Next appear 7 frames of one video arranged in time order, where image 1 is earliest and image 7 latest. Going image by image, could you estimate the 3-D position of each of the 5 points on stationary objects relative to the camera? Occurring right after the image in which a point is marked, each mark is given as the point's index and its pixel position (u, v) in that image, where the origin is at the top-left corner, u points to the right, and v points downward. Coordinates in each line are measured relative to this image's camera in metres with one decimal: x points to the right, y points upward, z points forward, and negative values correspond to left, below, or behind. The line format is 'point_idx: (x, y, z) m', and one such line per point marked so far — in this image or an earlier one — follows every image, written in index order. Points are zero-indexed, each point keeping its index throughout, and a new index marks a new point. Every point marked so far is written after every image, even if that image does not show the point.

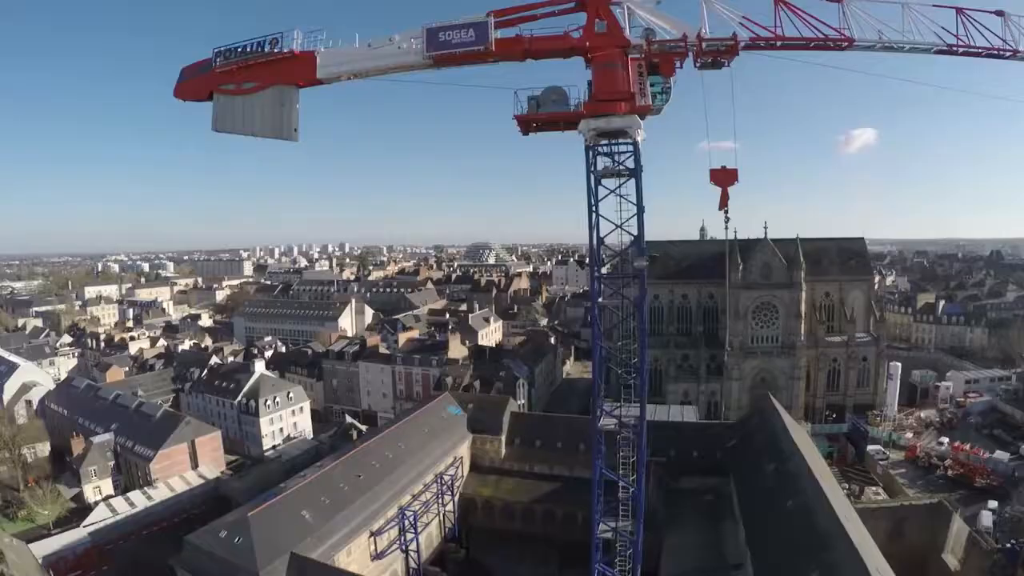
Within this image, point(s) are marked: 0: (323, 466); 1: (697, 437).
0: (-6.1, -5.8, +18.1) m
1: (+6.8, -5.6, +20.0) m
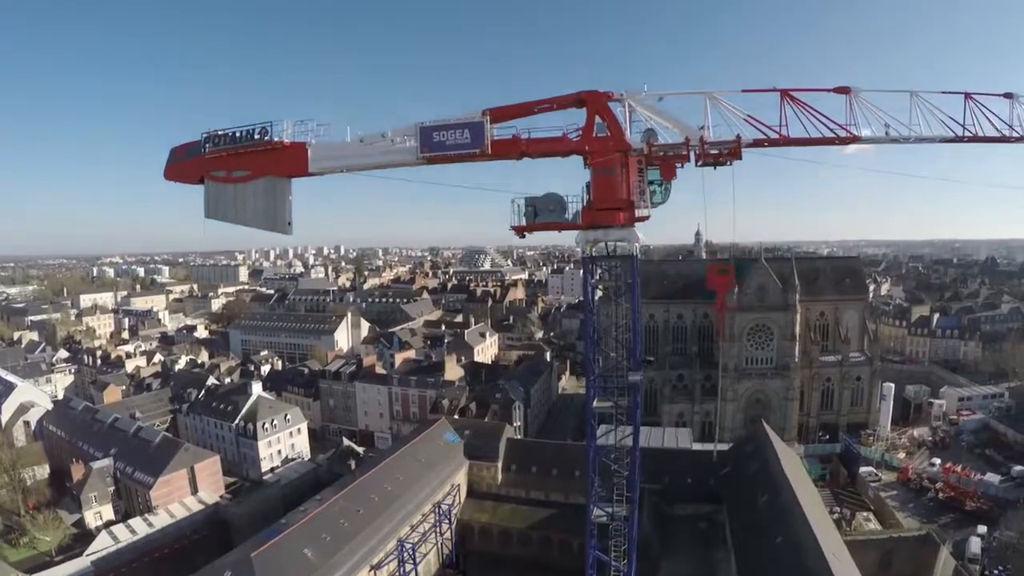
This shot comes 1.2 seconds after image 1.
0: (-6.2, -7.0, +18.2) m
1: (+6.7, -6.6, +20.1) m
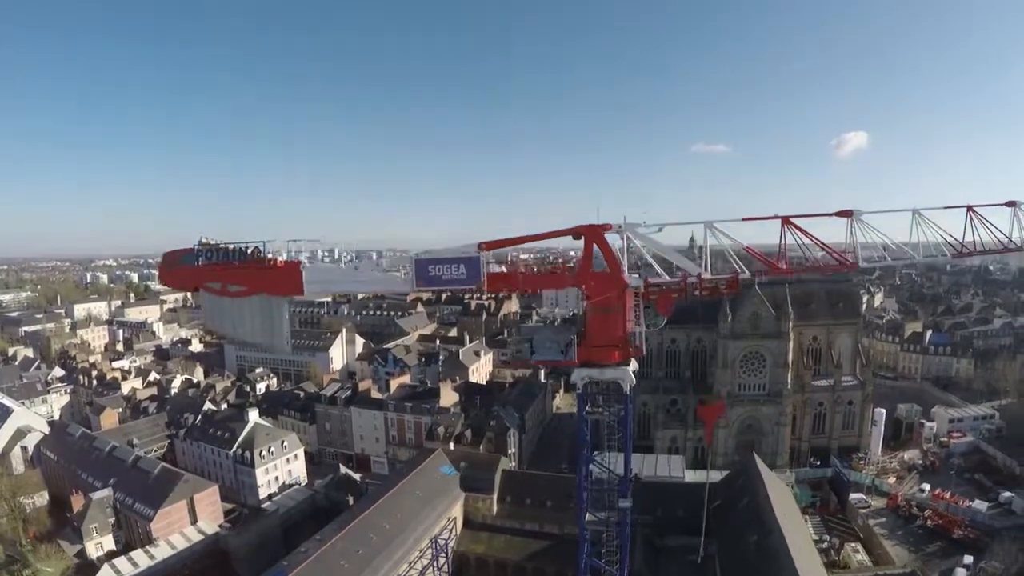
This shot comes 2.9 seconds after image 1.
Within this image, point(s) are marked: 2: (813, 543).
0: (-6.4, -8.6, +18.4) m
1: (+6.5, -7.9, +20.4) m
2: (+9.2, -7.9, +16.5) m
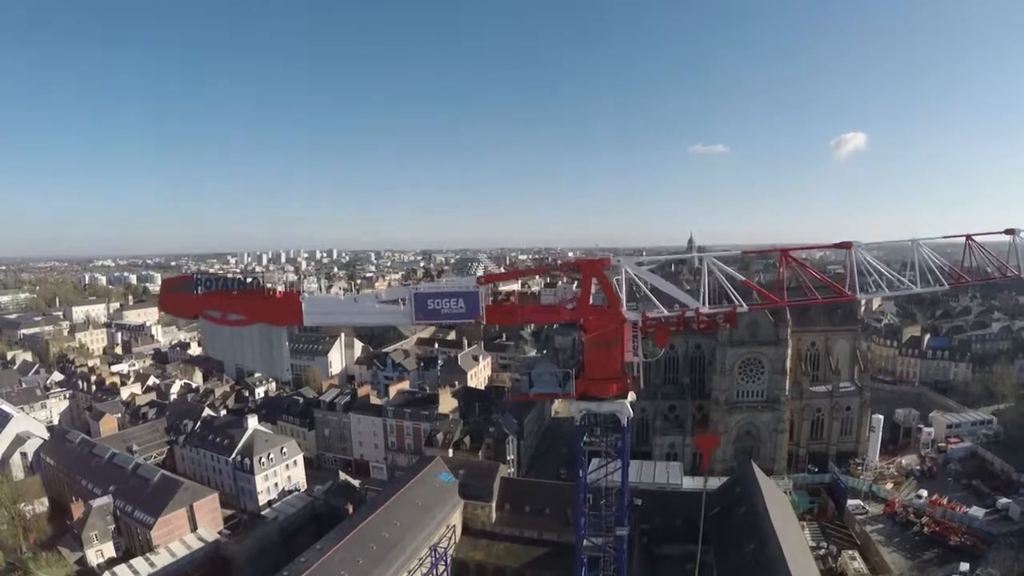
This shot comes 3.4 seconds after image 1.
0: (-6.5, -9.0, +18.5) m
1: (+6.4, -8.2, +20.5) m
2: (+9.2, -8.2, +16.6) m
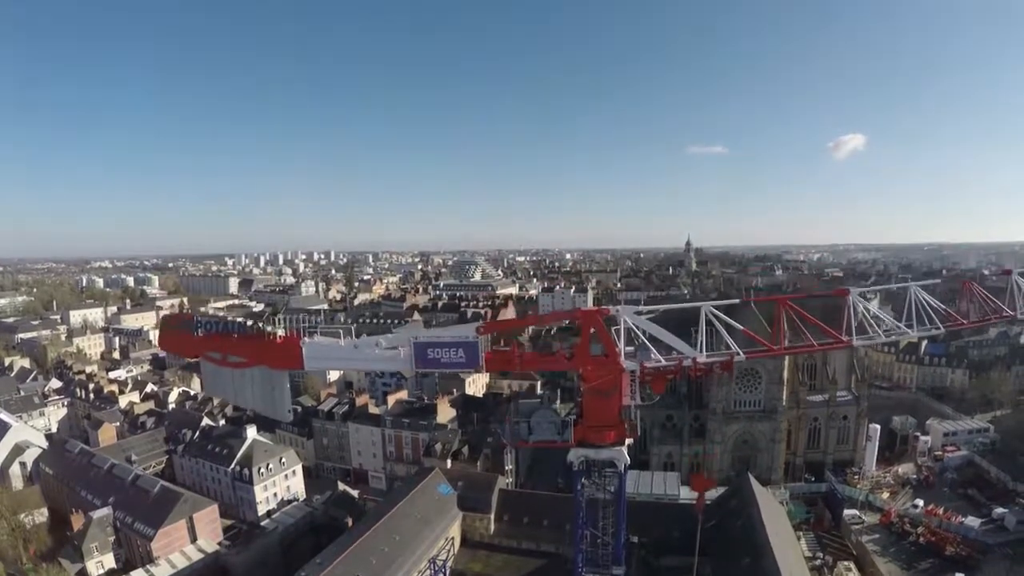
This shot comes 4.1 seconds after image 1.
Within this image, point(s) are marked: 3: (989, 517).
0: (-6.5, -9.5, +18.6) m
1: (+6.3, -8.7, +20.5) m
2: (+9.1, -8.8, +16.7) m
3: (+18.1, -8.7, +20.5) m
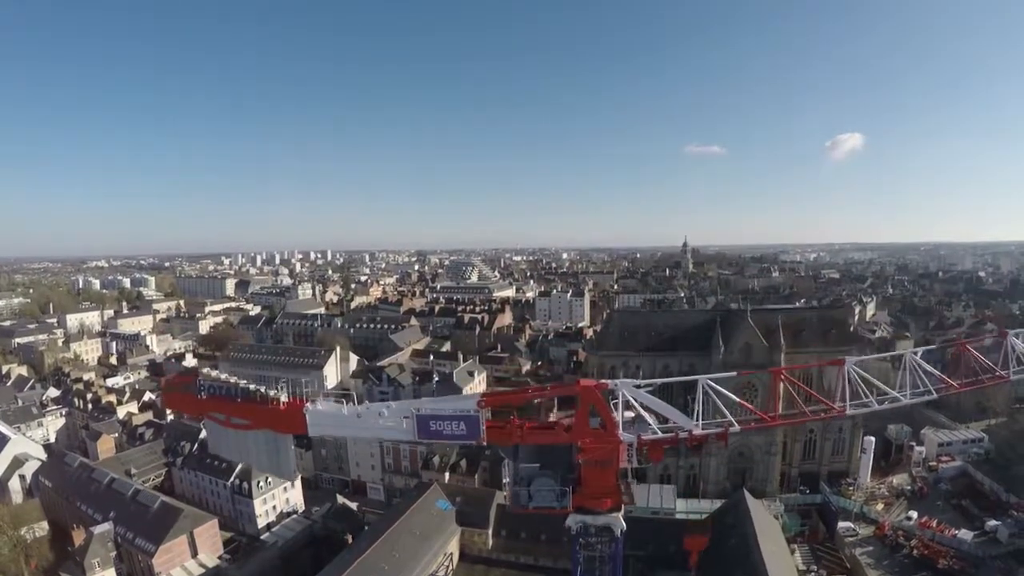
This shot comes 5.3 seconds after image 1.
0: (-6.6, -10.4, +18.7) m
1: (+6.2, -9.3, +20.7) m
2: (+9.0, -9.5, +16.8) m
3: (+18.0, -9.3, +20.7) m
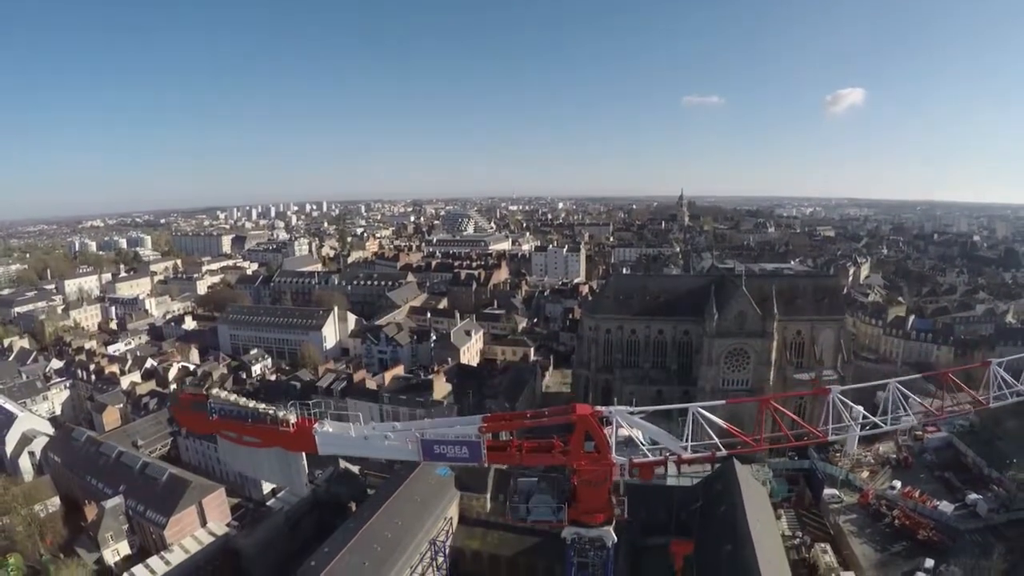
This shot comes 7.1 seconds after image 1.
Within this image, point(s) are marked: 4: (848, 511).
0: (-6.9, -9.8, +19.6) m
1: (+6.0, -8.2, +21.2) m
2: (+8.7, -8.8, +17.3) m
3: (+17.7, -7.8, +21.0) m
4: (+13.5, -8.5, +21.4) m
